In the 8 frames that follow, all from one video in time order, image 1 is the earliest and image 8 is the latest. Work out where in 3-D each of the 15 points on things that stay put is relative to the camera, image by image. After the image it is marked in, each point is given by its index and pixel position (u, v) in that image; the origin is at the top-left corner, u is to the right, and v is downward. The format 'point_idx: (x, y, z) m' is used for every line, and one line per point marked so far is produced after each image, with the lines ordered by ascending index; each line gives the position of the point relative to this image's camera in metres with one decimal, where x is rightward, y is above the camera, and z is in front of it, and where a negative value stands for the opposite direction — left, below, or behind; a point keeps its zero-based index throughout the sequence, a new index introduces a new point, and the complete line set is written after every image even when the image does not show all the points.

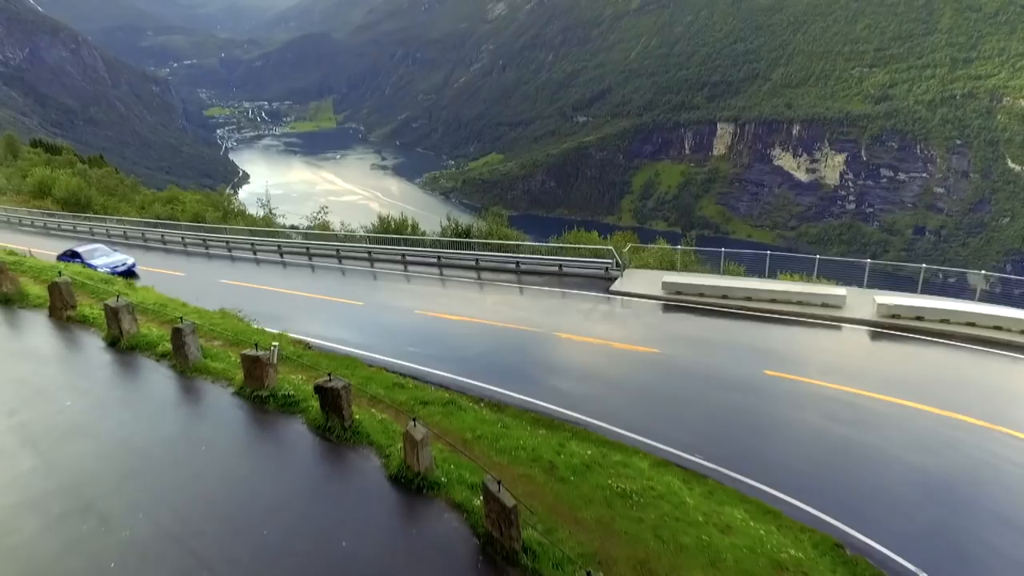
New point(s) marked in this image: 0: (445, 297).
0: (-1.5, -0.3, +13.6) m
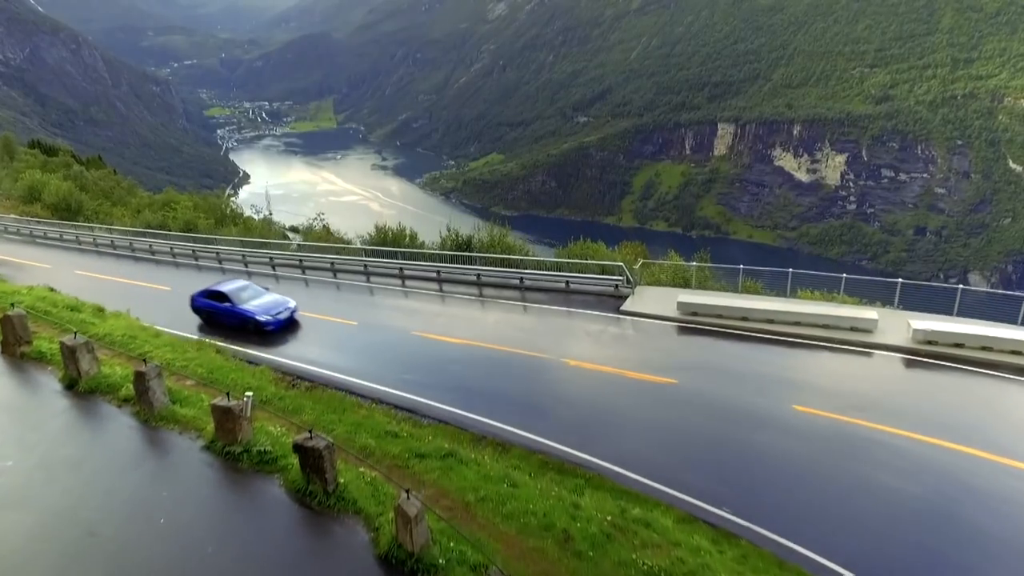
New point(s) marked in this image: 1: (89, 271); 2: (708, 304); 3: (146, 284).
0: (-1.4, -0.6, +12.9) m
1: (-12.3, +0.5, +18.1) m
2: (+3.7, -0.4, +11.7) m
3: (-9.9, +0.1, +16.7) m
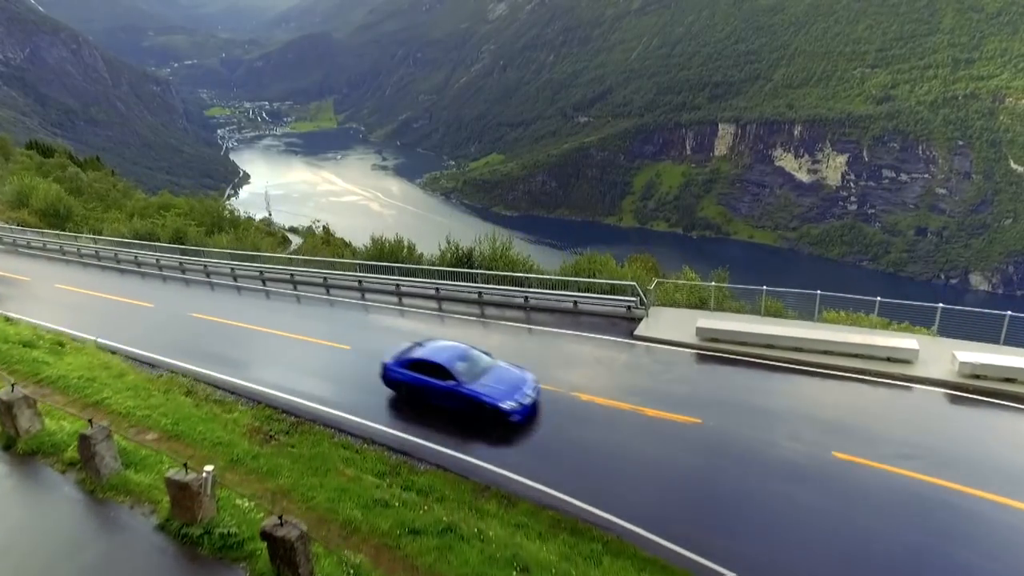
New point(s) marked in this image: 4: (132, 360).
0: (-1.3, -1.0, +12.0) m
1: (-12.3, +0.1, +17.2) m
2: (+3.8, -0.8, +10.9) m
3: (-9.8, -0.3, +15.8) m
4: (-7.1, -1.4, +11.6) m
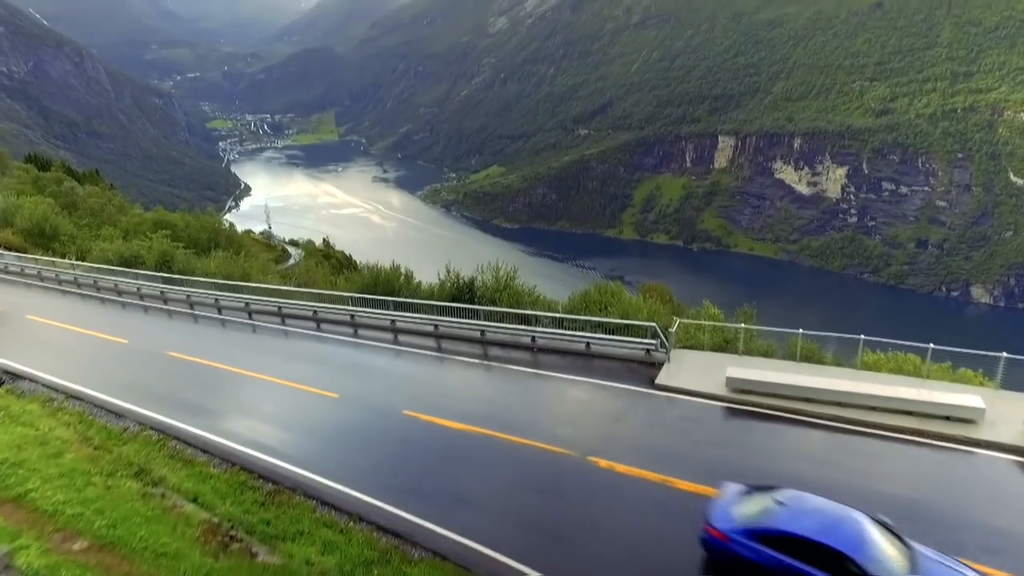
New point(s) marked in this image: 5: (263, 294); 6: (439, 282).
0: (-1.2, -1.7, +10.9) m
1: (-12.2, -0.7, +16.1) m
2: (+3.9, -1.5, +9.8) m
3: (-9.7, -1.1, +14.7) m
4: (-7.0, -2.0, +10.5) m
5: (-6.5, -0.3, +16.2) m
6: (-2.0, +0.1, +16.3) m
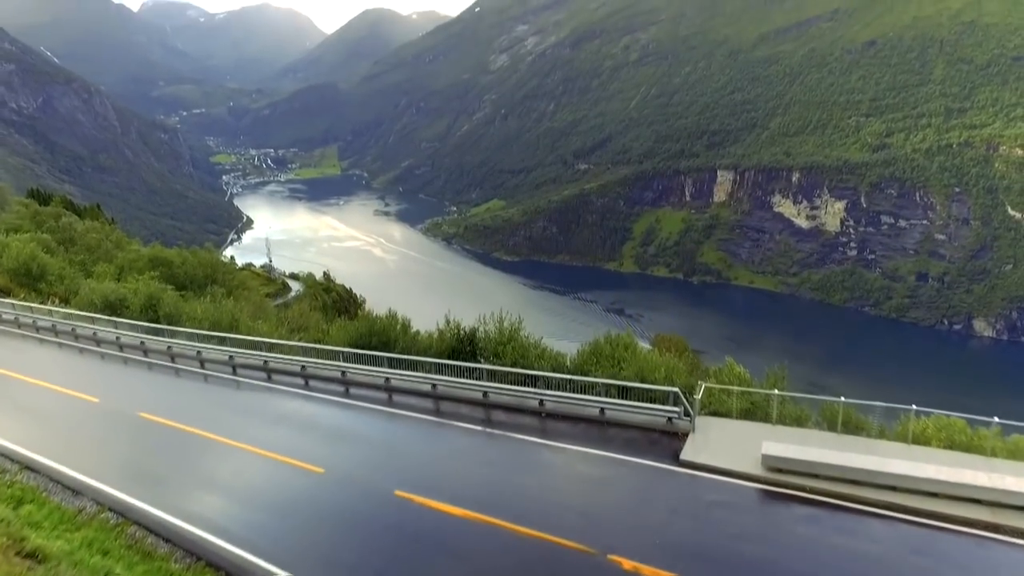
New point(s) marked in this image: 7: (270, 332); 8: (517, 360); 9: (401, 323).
0: (-1.2, -2.6, +9.8) m
1: (-12.1, -1.9, +15.1) m
2: (+4.0, -2.3, +8.7) m
3: (-9.6, -2.2, +13.7) m
4: (-6.9, -2.9, +9.3) m
5: (-6.4, -1.5, +15.2) m
6: (-1.9, -1.1, +15.3) m
7: (-7.3, -1.4, +19.0) m
8: (+0.1, -1.6, +13.5) m
9: (-3.0, -1.0, +17.2) m
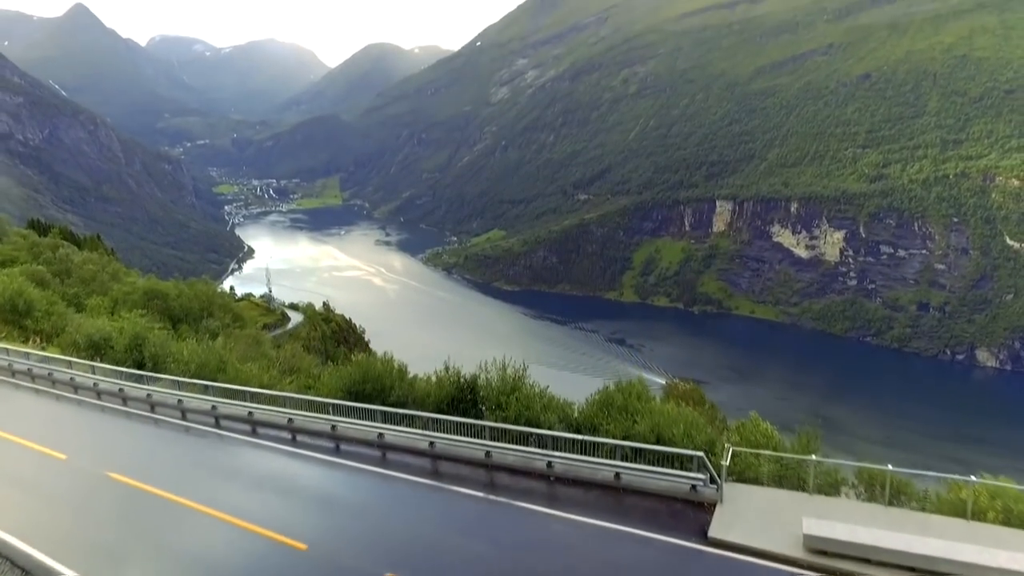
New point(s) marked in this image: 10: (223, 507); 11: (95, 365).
0: (-1.1, -3.4, +8.8) m
1: (-12.0, -2.8, +14.1) m
2: (+4.1, -3.0, +7.7) m
3: (-9.5, -3.1, +12.7) m
4: (-6.8, -3.6, +8.3) m
5: (-6.3, -2.5, +14.3) m
6: (-1.8, -2.1, +14.4) m
7: (-7.2, -2.5, +18.1) m
8: (+0.2, -2.5, +12.6) m
9: (-3.0, -2.0, +16.3) m
10: (-4.5, -3.4, +9.9) m
11: (-11.0, -1.9, +16.4) m
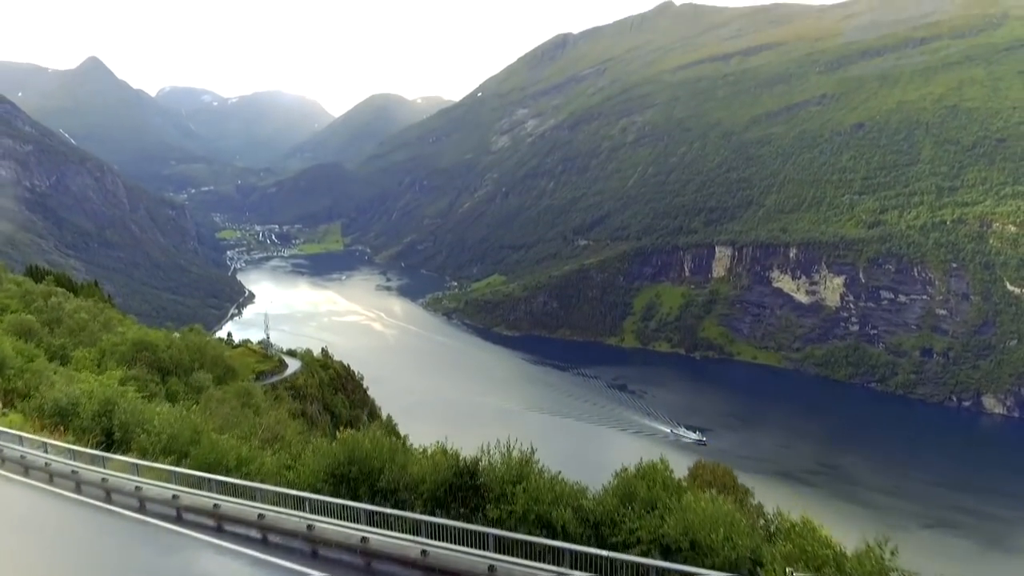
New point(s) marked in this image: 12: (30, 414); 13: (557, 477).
0: (-1.0, -4.3, +7.1) m
1: (-11.9, -4.2, +12.5) m
2: (+4.2, -3.9, +6.1) m
3: (-9.4, -4.4, +11.0) m
4: (-6.7, -4.6, +6.6) m
5: (-6.2, -3.9, +12.6) m
6: (-1.7, -3.5, +12.8) m
7: (-7.1, -4.2, +16.4) m
8: (+0.3, -3.8, +10.9) m
9: (-2.8, -3.6, +14.6) m
10: (-4.4, -4.5, +8.2) m
11: (-10.9, -3.5, +14.8) m
12: (-13.9, -3.8, +18.8) m
13: (+0.9, -3.6, +12.0) m
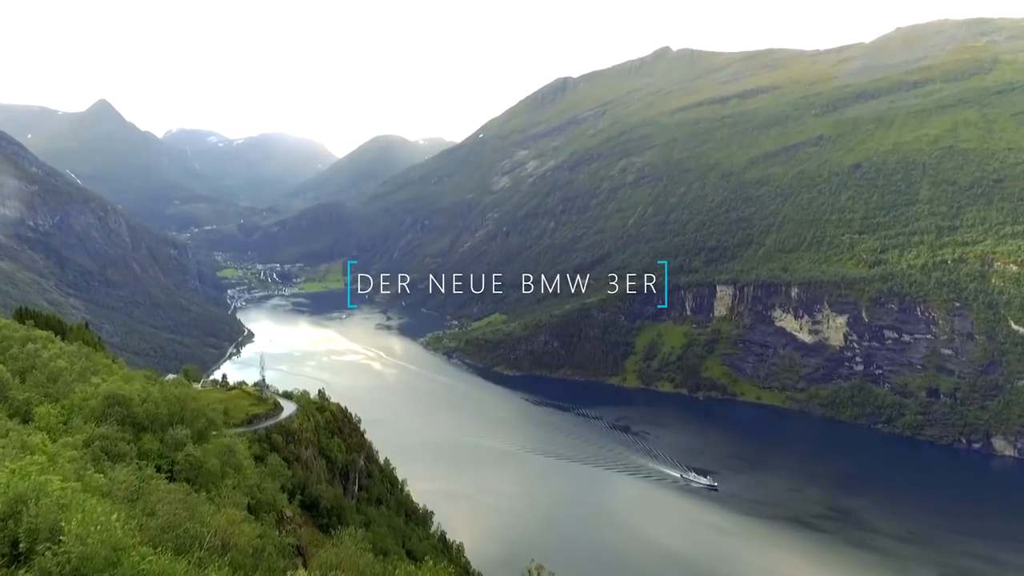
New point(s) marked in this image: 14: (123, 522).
0: (-0.7, -5.3, +3.5) m
1: (-11.6, -5.5, +8.9) m
2: (+4.4, -4.8, +2.5) m
3: (-9.2, -5.5, +7.4) m
4: (-6.5, -5.5, +3.0) m
5: (-5.9, -5.1, +9.0) m
6: (-1.4, -4.8, +9.2) m
7: (-6.8, -5.7, +12.8) m
8: (+0.6, -5.0, +7.4) m
9: (-2.6, -5.0, +11.1) m
10: (-4.1, -5.5, +4.6) m
11: (-10.6, -4.9, +11.2) m
12: (-13.6, -5.5, +15.2) m
13: (+1.2, -4.8, +8.4) m
14: (-9.2, -5.8, +16.2) m
